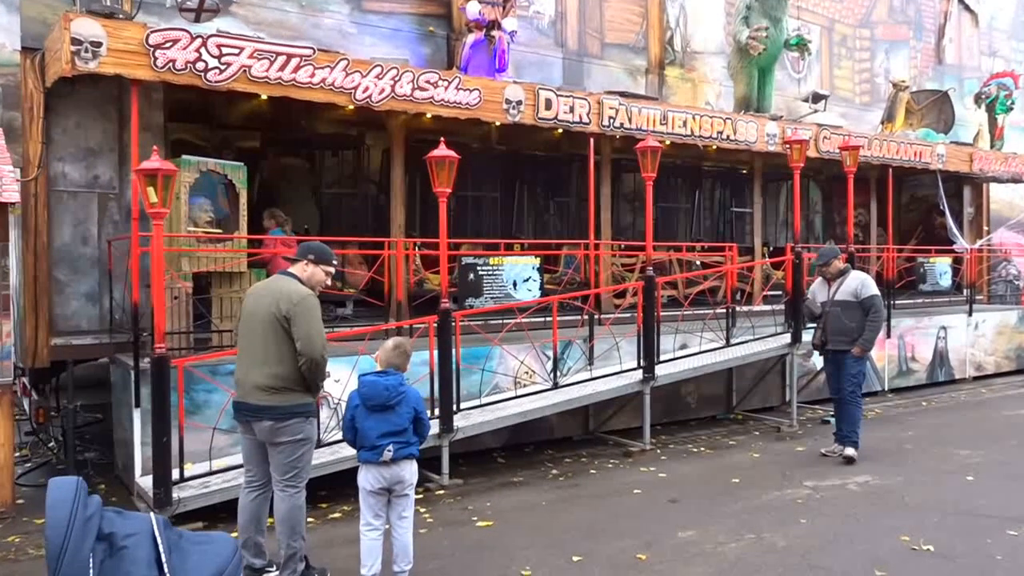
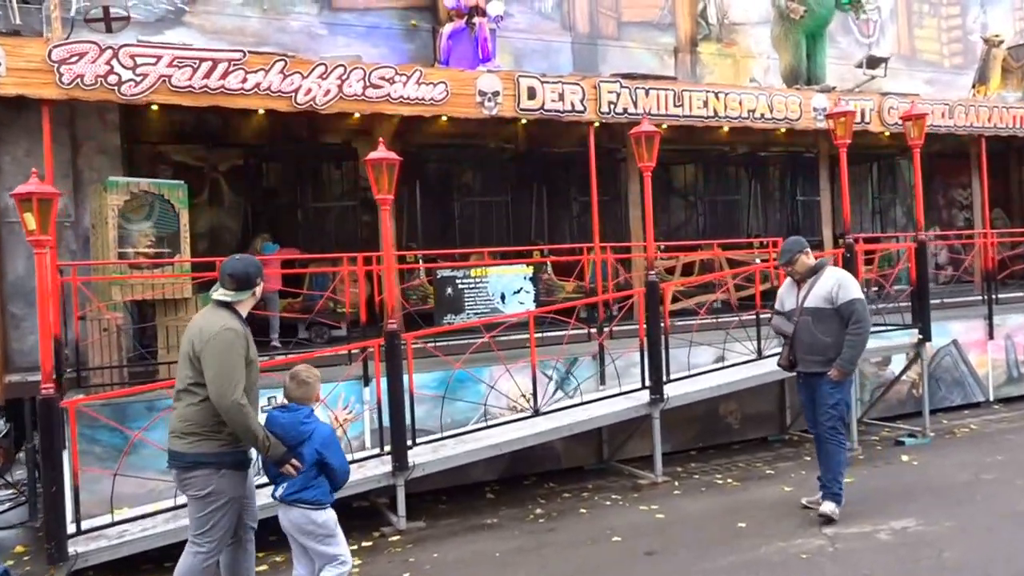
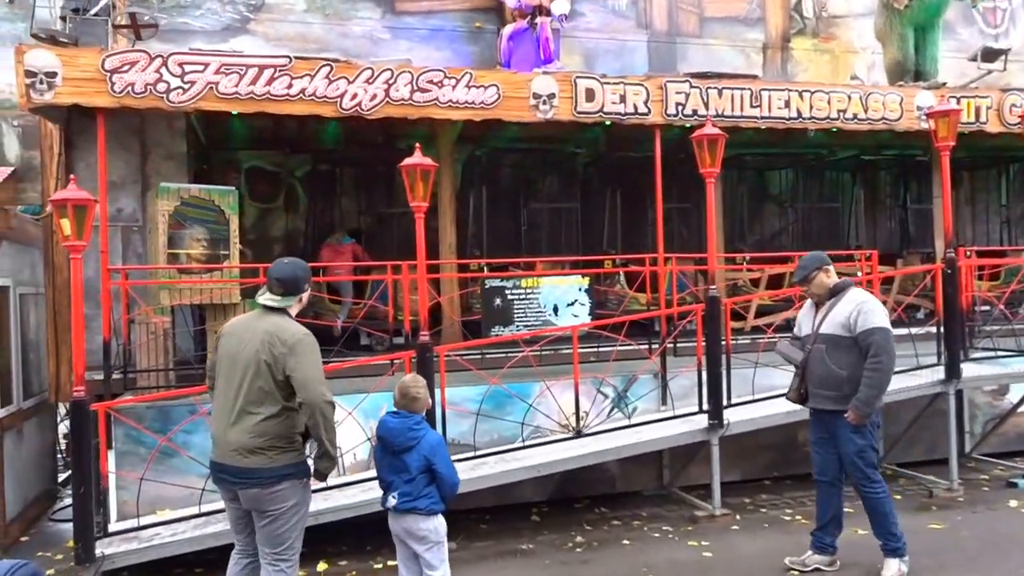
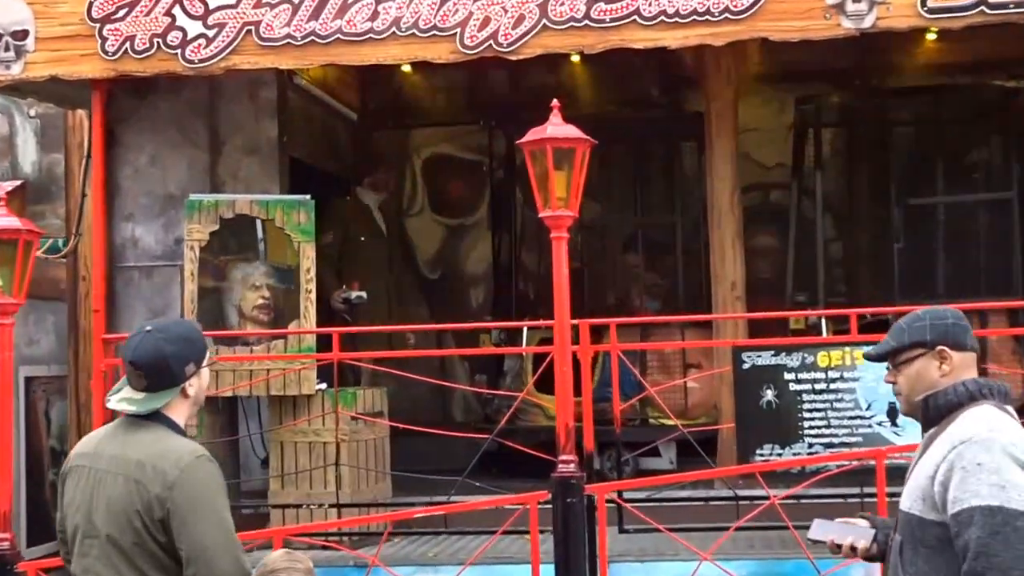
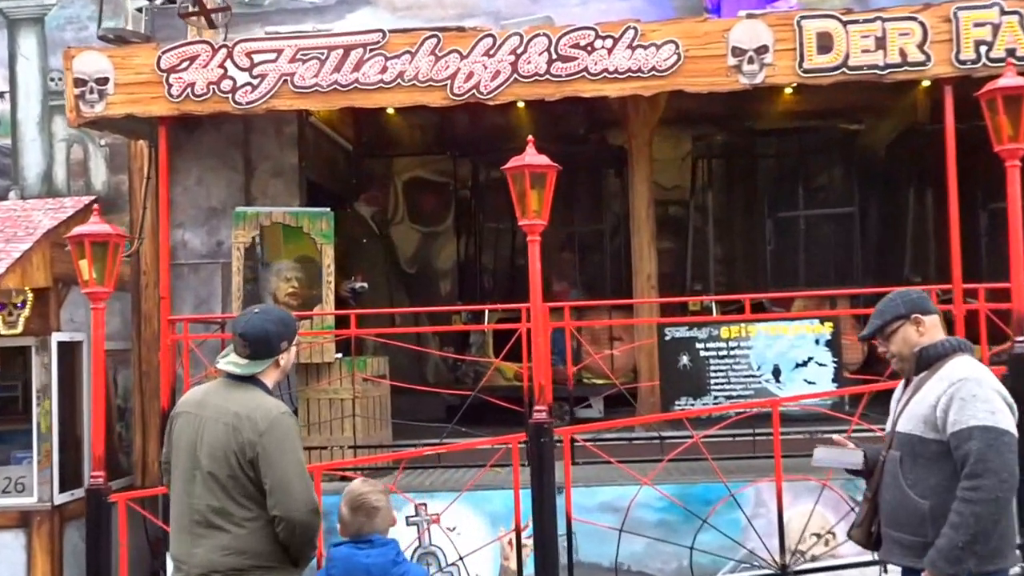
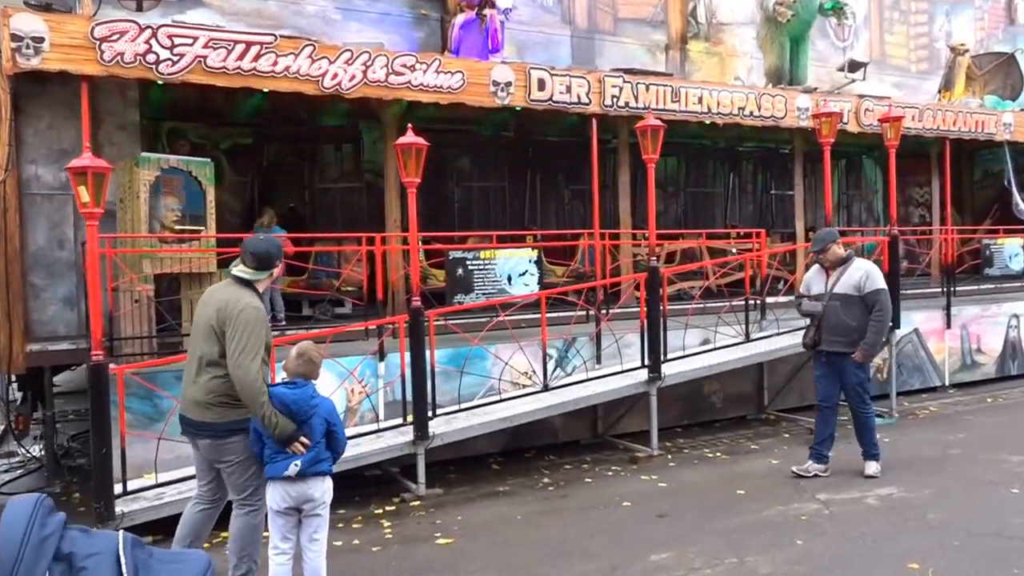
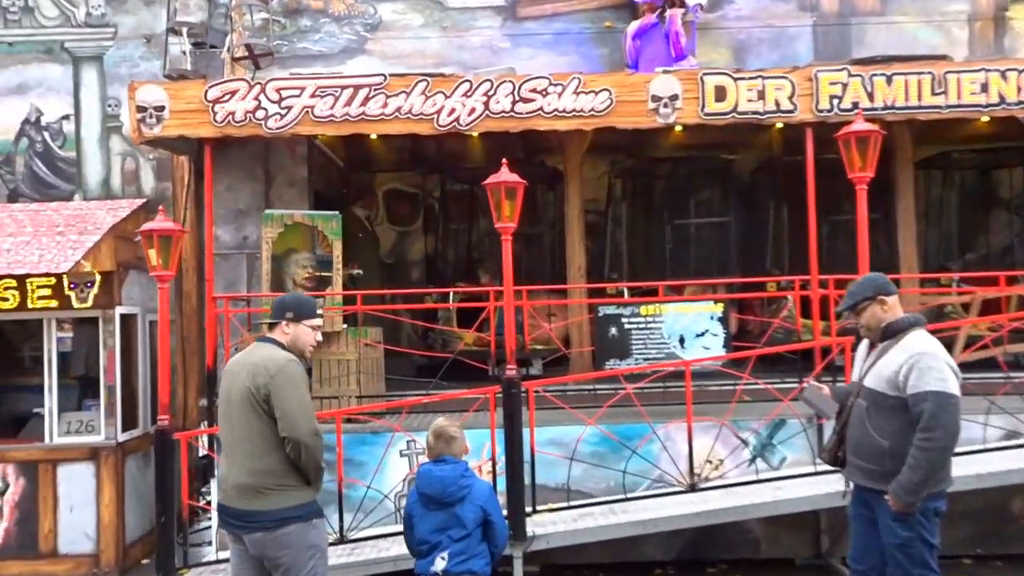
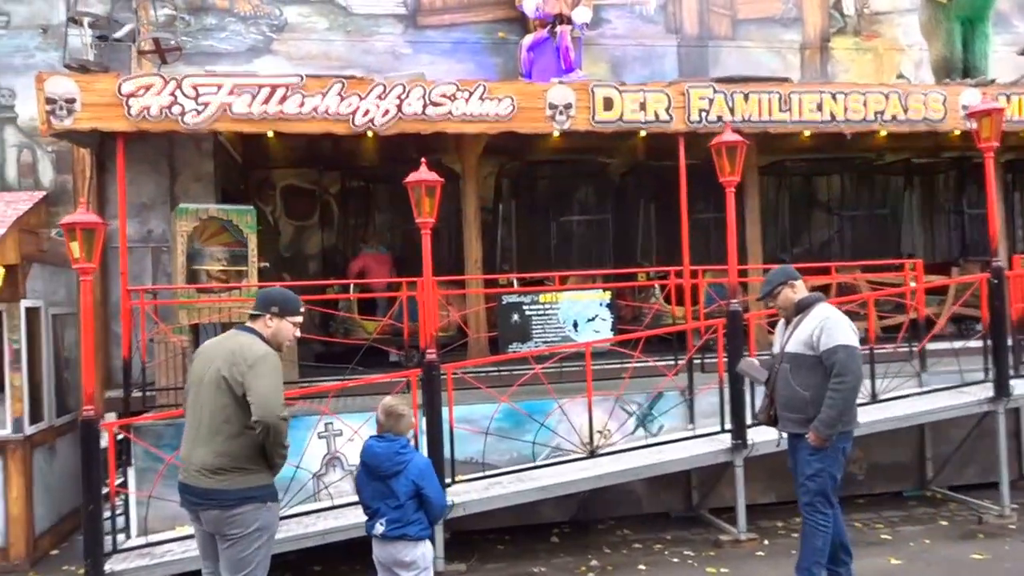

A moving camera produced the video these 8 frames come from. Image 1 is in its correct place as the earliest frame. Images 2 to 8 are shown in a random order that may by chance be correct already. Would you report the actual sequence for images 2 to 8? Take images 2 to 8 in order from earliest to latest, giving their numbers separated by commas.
6, 2, 3, 8, 7, 5, 4
